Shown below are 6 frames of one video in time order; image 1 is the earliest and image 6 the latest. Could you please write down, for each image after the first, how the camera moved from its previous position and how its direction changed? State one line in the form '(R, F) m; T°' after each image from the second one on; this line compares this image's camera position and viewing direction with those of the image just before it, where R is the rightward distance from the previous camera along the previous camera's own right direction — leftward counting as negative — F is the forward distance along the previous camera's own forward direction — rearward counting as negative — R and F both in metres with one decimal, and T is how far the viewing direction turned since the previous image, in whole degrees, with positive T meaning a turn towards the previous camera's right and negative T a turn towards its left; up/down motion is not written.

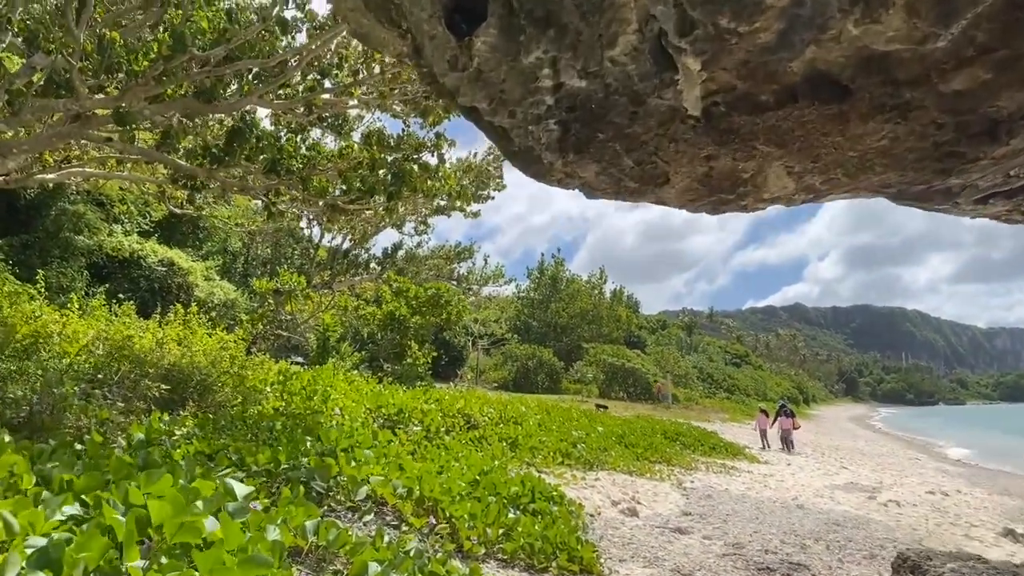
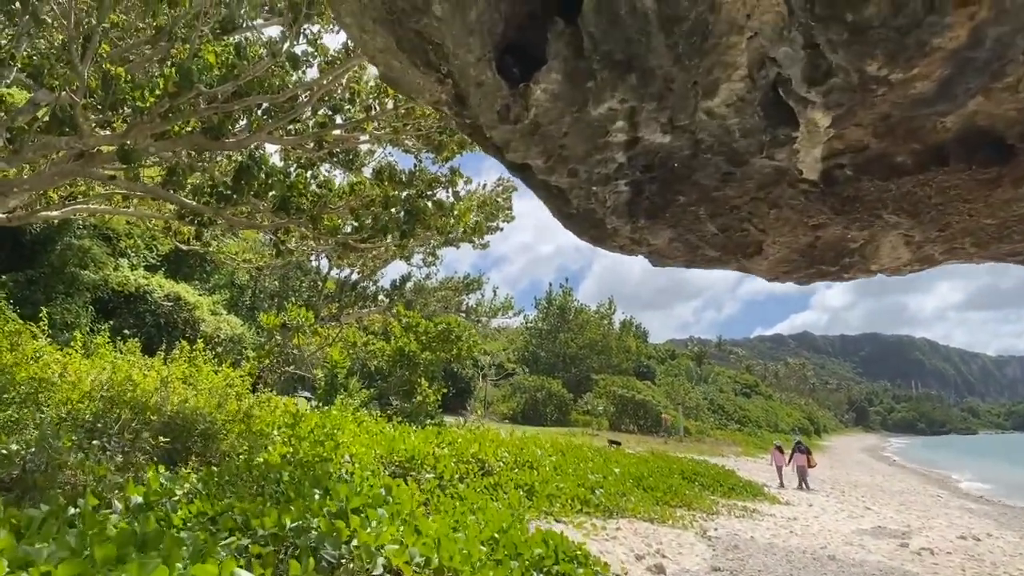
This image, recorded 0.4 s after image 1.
(-0.1, +0.4) m; 0°
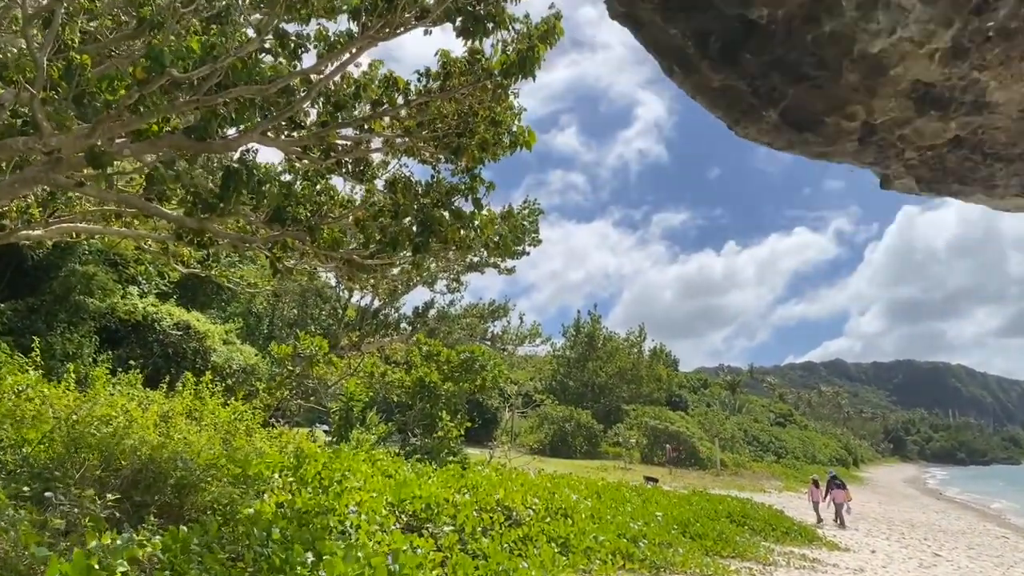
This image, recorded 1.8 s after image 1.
(0.0, +1.2) m; -2°
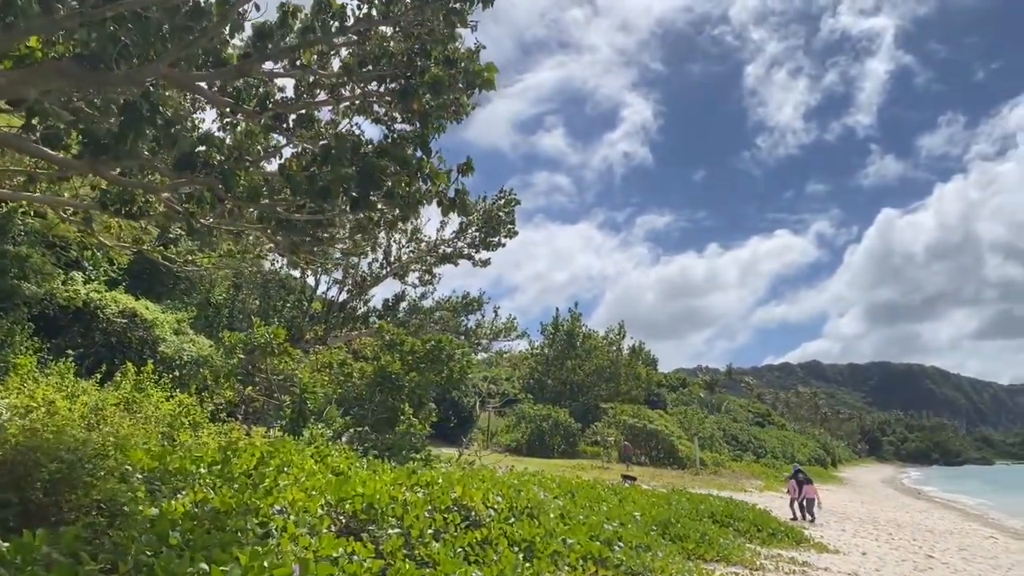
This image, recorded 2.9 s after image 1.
(+0.2, +1.1) m; +1°
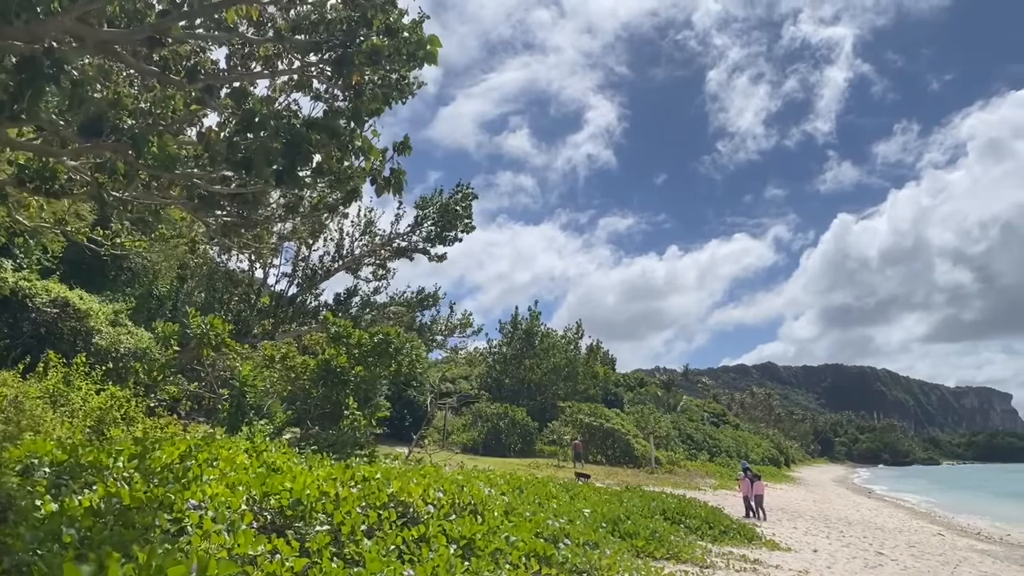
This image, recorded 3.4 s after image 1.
(+0.2, +0.4) m; +3°
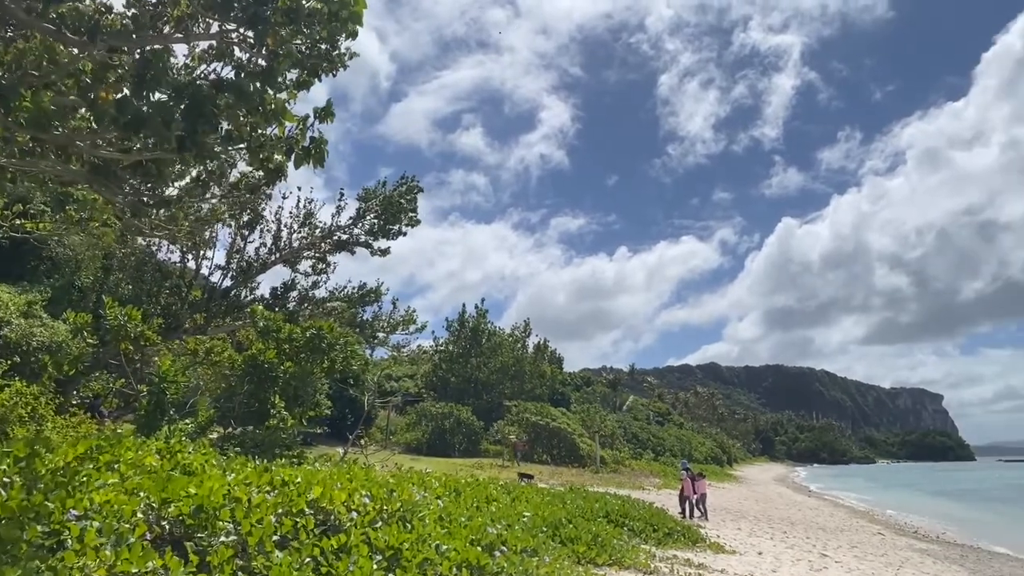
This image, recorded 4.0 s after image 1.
(+0.1, +0.6) m; +4°
